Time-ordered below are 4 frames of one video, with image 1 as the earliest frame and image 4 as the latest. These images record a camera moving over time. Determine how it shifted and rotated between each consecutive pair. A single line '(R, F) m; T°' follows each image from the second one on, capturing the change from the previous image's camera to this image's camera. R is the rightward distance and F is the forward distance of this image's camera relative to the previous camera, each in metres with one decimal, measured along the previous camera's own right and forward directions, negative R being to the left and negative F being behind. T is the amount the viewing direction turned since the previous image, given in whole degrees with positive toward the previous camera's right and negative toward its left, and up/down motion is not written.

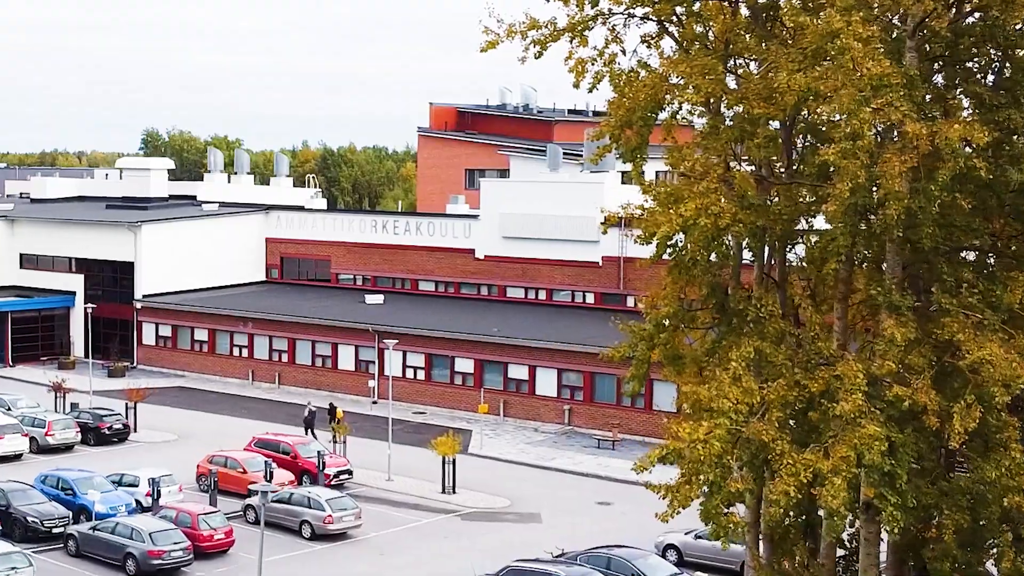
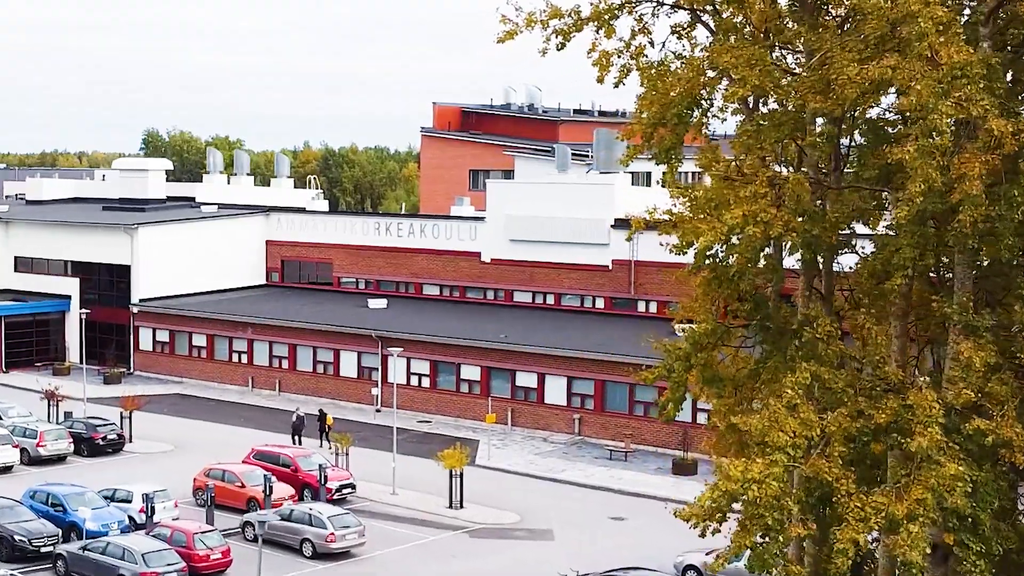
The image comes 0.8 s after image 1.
(-0.2, +1.5) m; 0°
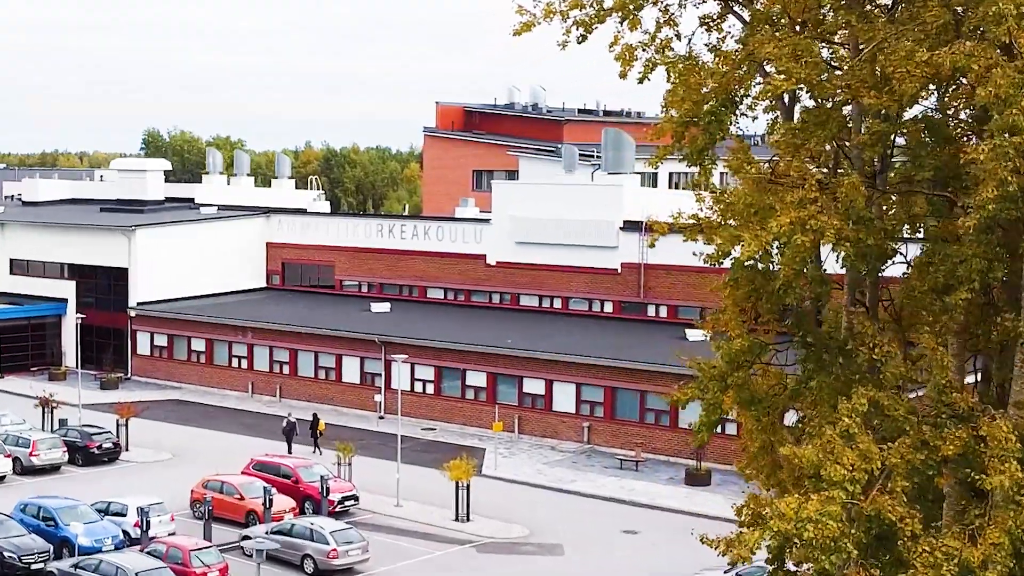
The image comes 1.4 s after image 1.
(-0.2, +1.2) m; 0°
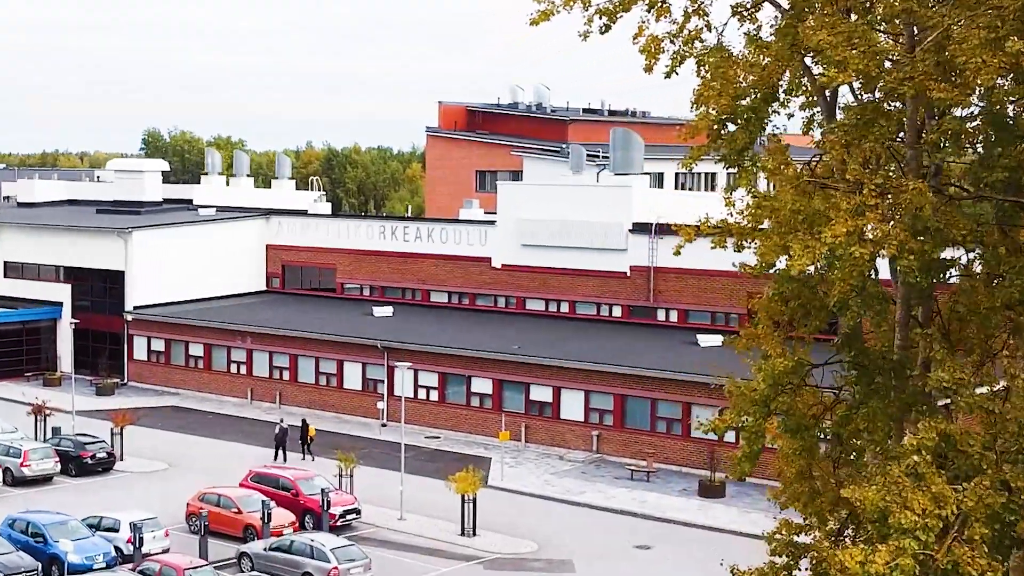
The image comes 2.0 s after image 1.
(-0.2, +1.2) m; 0°
